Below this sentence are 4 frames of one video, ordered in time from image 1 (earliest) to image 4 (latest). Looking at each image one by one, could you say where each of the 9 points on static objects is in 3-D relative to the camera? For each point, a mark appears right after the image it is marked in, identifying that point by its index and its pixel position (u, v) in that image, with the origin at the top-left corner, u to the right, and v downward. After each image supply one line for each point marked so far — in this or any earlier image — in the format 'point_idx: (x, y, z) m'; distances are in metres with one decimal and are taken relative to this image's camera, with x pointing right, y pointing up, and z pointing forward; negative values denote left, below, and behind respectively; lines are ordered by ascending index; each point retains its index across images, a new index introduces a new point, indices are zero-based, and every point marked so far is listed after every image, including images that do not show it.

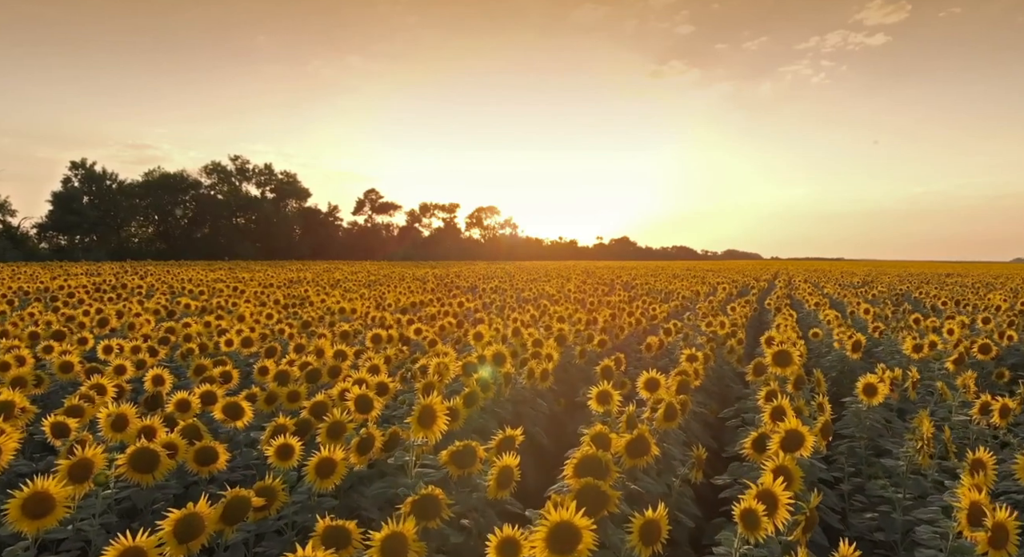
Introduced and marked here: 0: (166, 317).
0: (-7.9, -0.9, +16.3) m
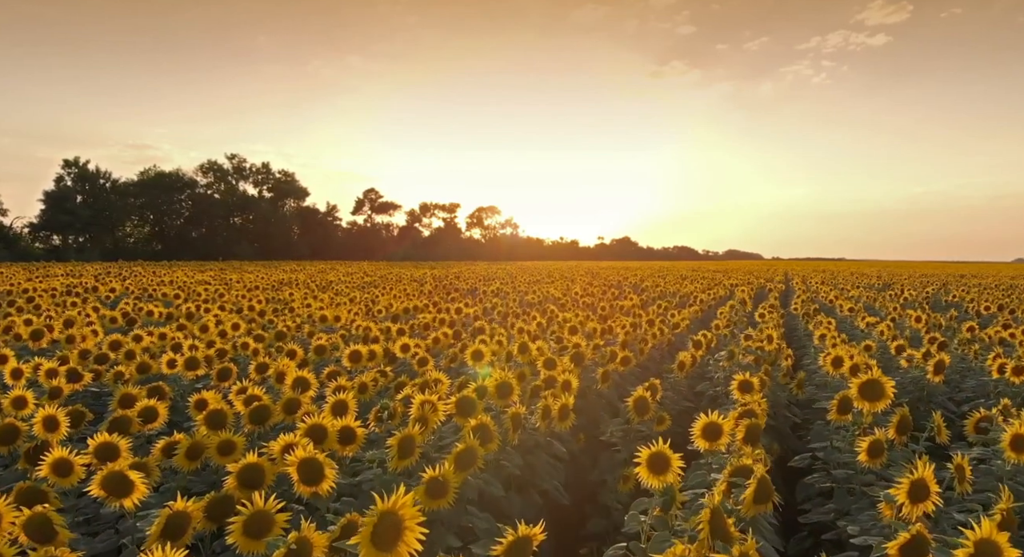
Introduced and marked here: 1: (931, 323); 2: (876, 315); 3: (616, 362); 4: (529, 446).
0: (-7.8, -1.0, +14.4) m
1: (+9.0, -1.0, +15.4) m
2: (+9.4, -1.0, +18.7) m
3: (+1.3, -1.1, +9.1) m
4: (+0.1, -1.4, +6.1) m
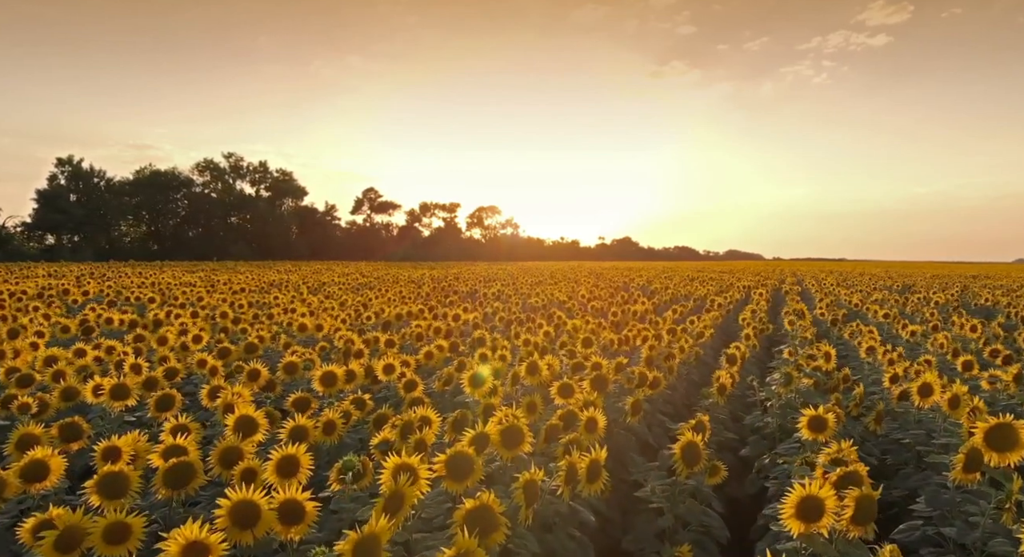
0: (-7.7, -1.0, +12.8) m
1: (+9.1, -1.0, +13.8) m
2: (+9.5, -1.0, +17.0) m
3: (+1.4, -1.1, +7.5) m
4: (+0.2, -1.5, +4.4) m
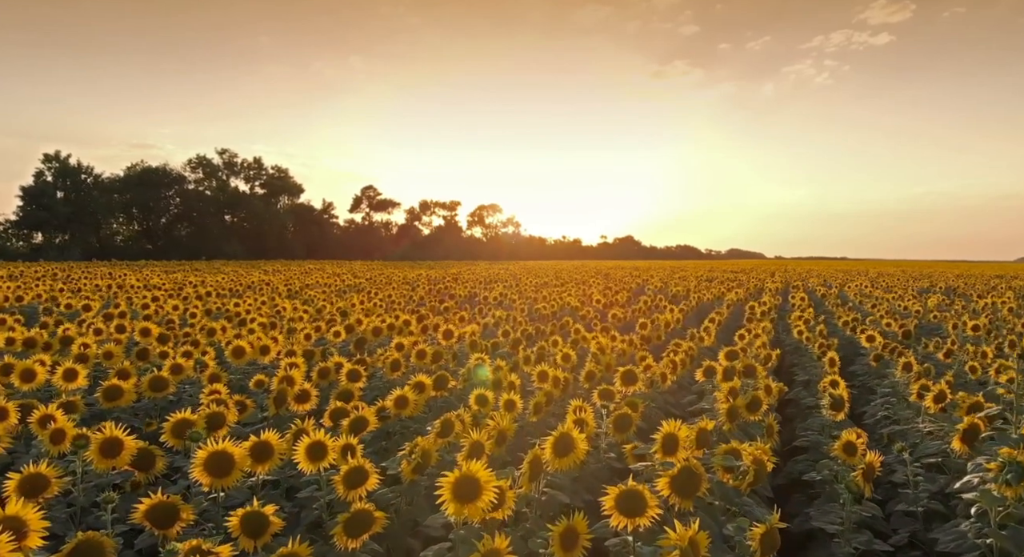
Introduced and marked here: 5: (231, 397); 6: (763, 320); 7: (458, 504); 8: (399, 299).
0: (-7.6, -1.1, +9.6) m
1: (+9.2, -1.1, +10.6) m
2: (+9.6, -1.1, +13.9) m
3: (+1.5, -1.2, +4.4) m
4: (+0.3, -1.6, +1.3) m
5: (-2.7, -1.1, +7.0) m
6: (+5.5, -0.9, +15.6) m
7: (-0.3, -1.2, +4.0) m
8: (-3.1, -0.6, +19.7) m
